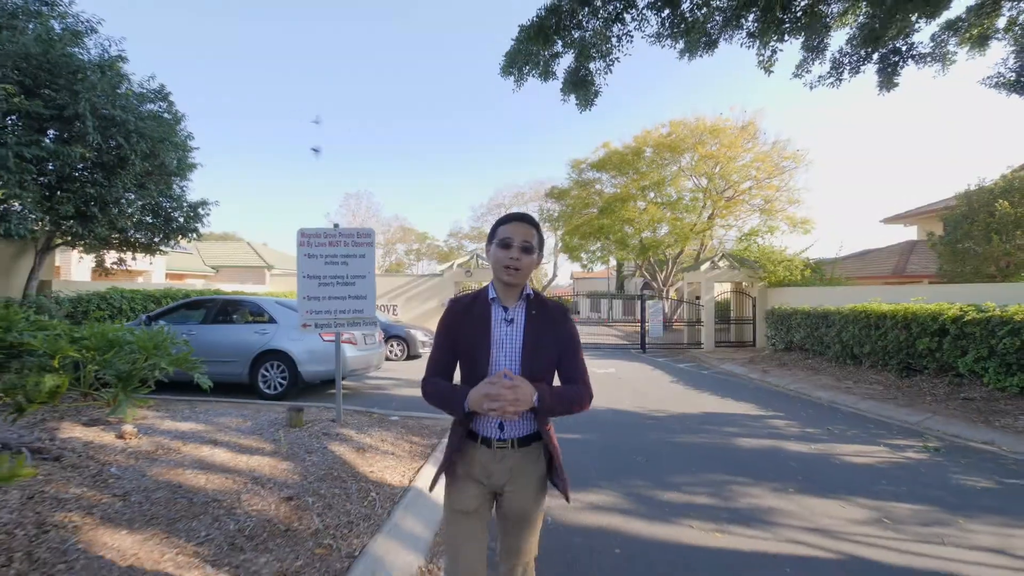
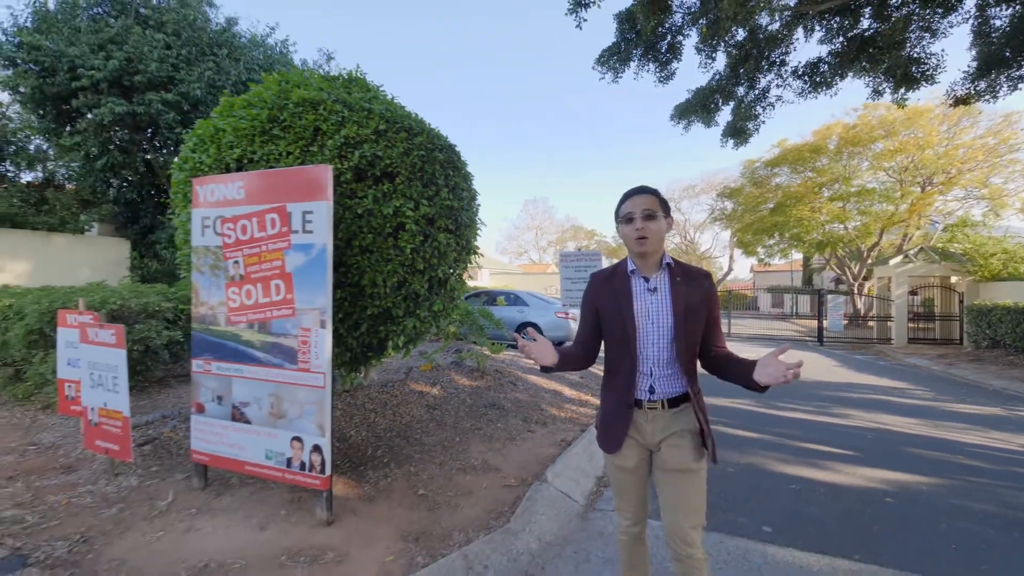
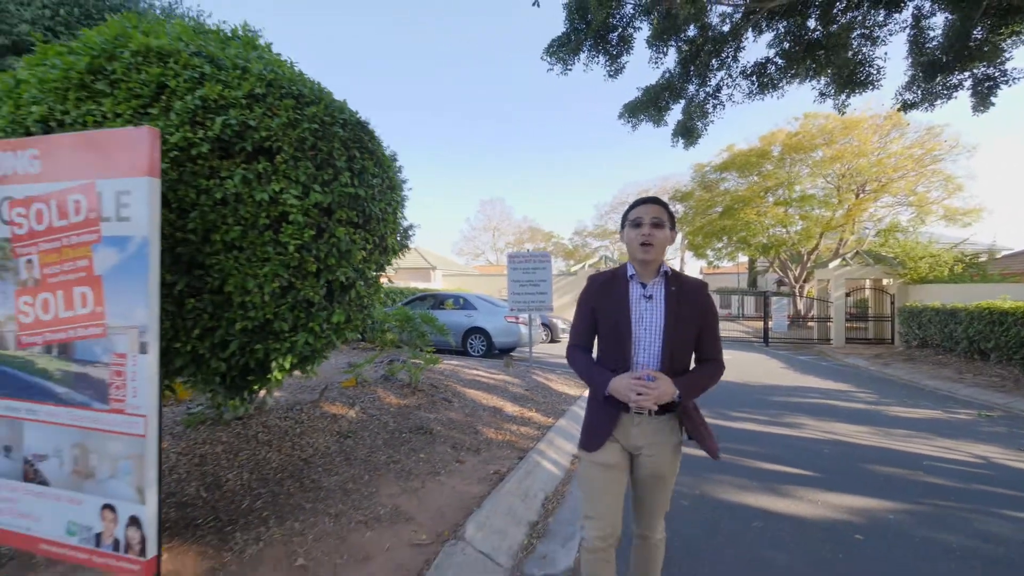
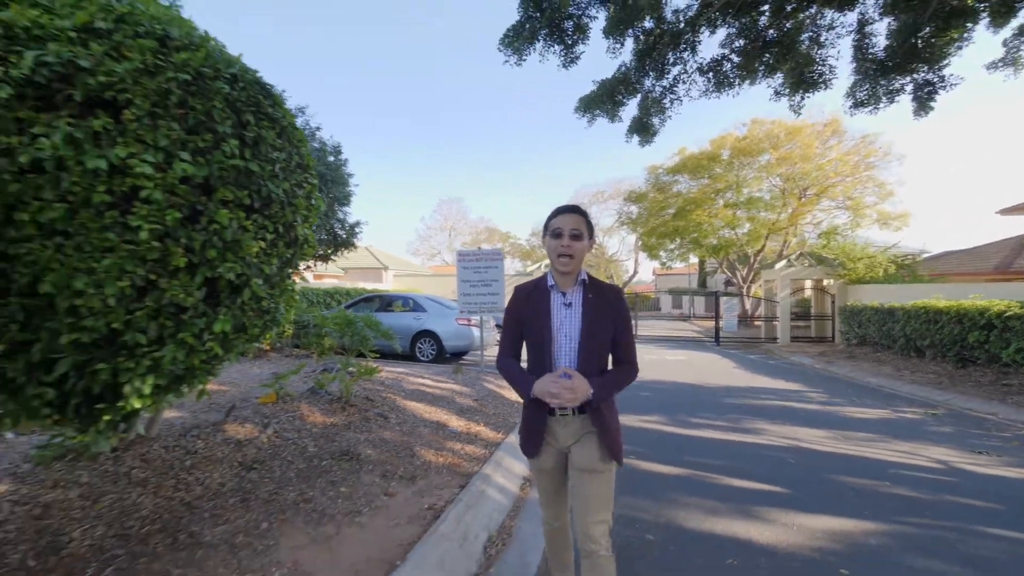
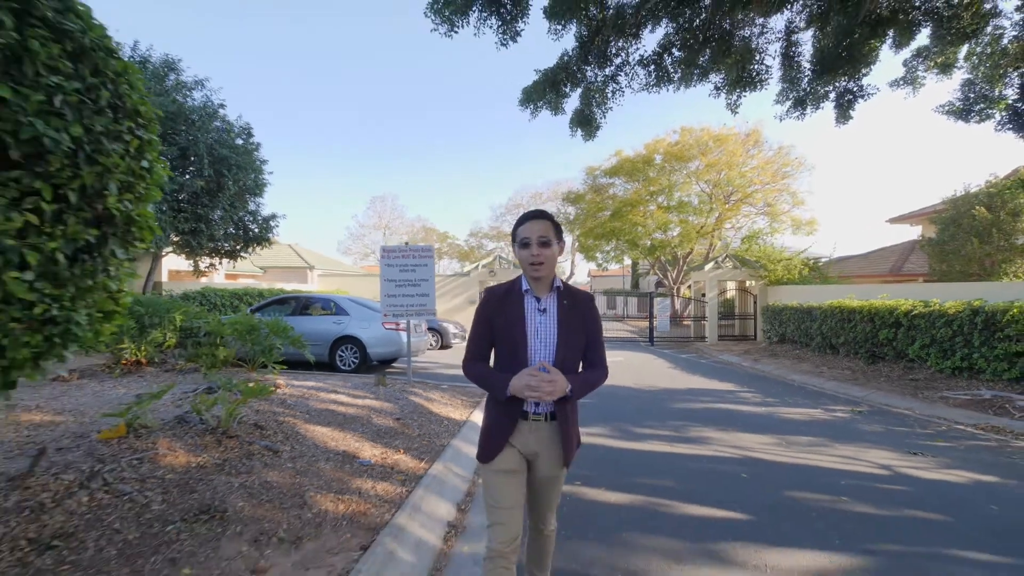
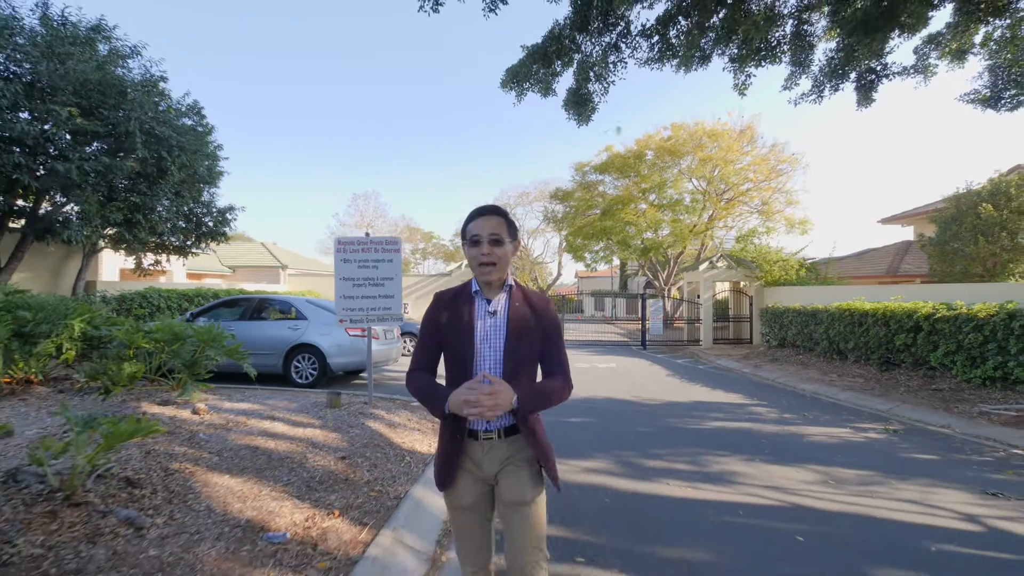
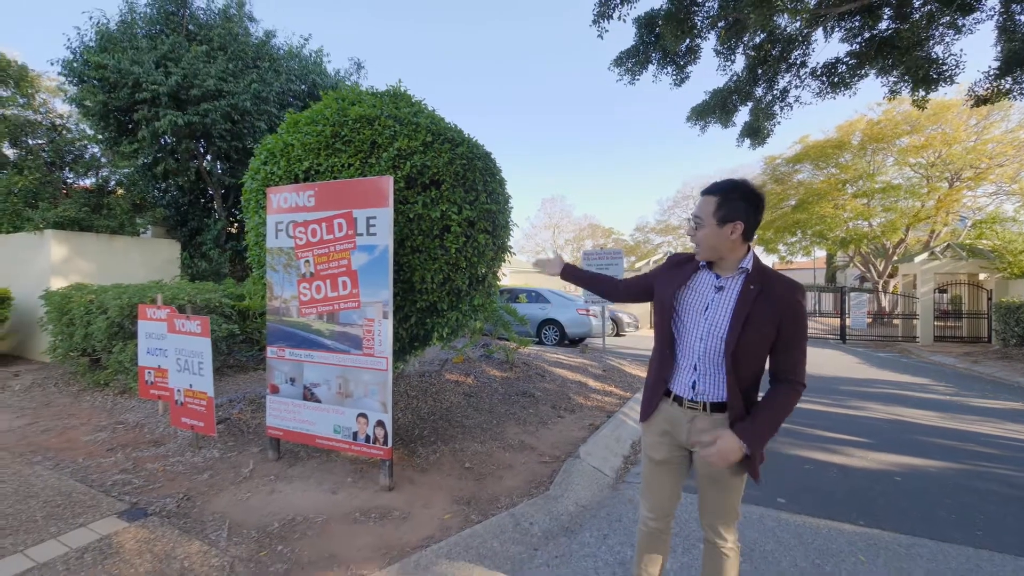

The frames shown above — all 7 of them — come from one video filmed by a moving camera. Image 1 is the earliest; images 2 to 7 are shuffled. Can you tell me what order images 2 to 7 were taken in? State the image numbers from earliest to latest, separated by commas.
6, 5, 4, 3, 2, 7
